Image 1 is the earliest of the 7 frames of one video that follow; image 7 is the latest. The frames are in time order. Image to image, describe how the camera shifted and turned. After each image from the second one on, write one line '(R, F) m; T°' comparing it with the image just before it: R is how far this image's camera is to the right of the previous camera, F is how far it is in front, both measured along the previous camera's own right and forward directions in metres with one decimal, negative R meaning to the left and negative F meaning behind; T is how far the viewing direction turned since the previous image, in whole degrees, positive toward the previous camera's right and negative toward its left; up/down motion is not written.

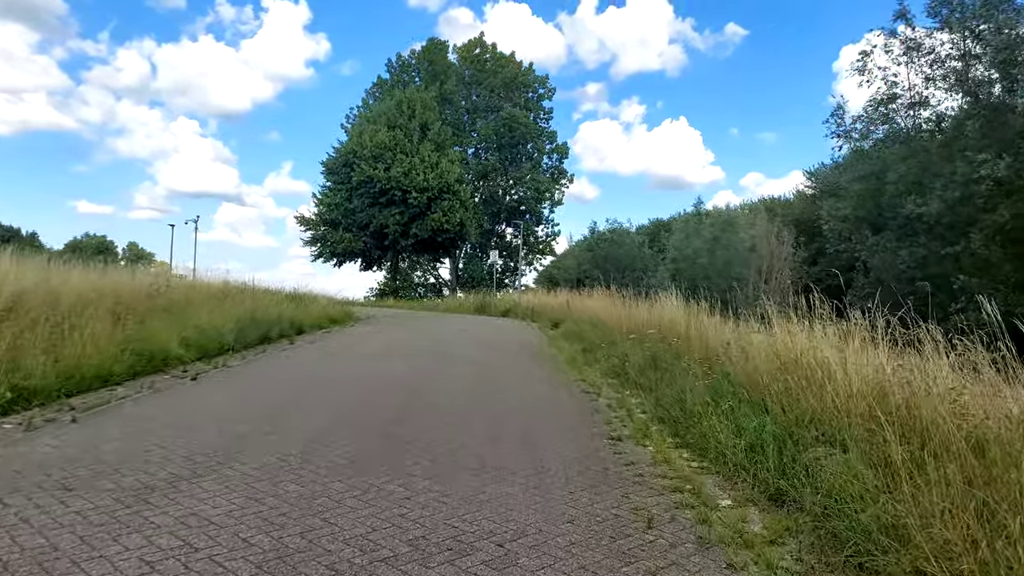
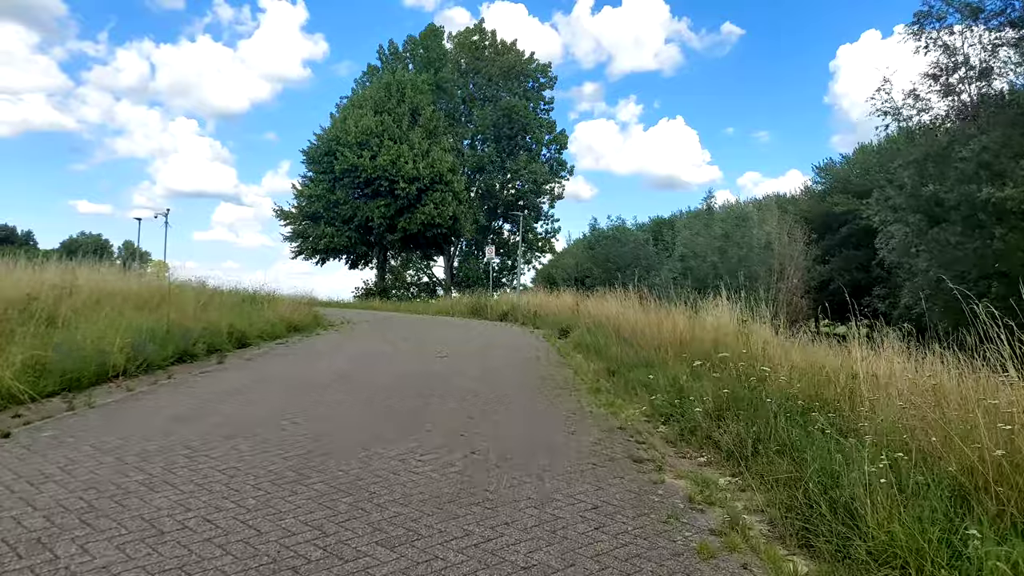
(-0.1, +3.4) m; 0°
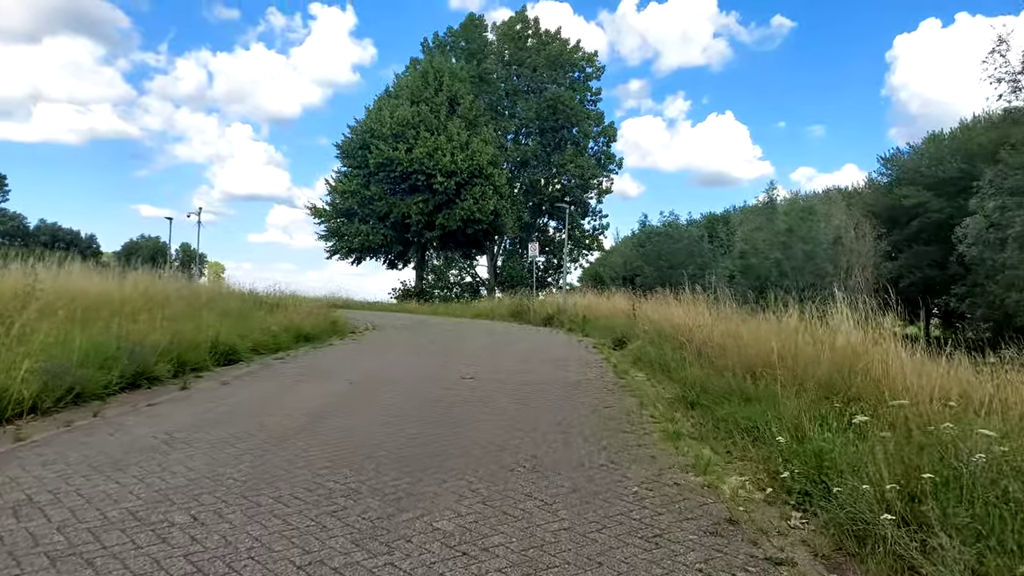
(0.0, +2.5) m; -4°
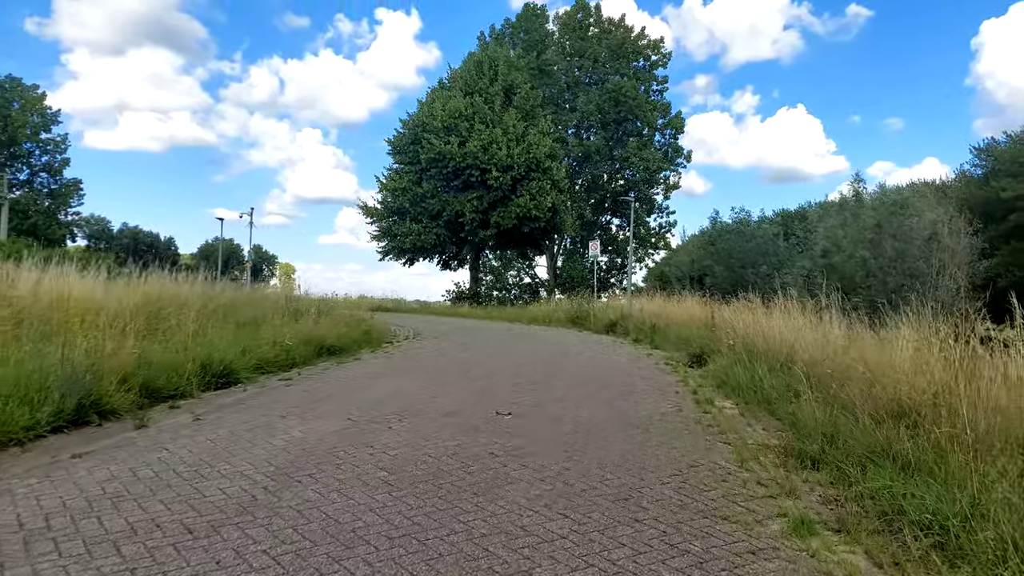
(+0.1, +2.1) m; -5°
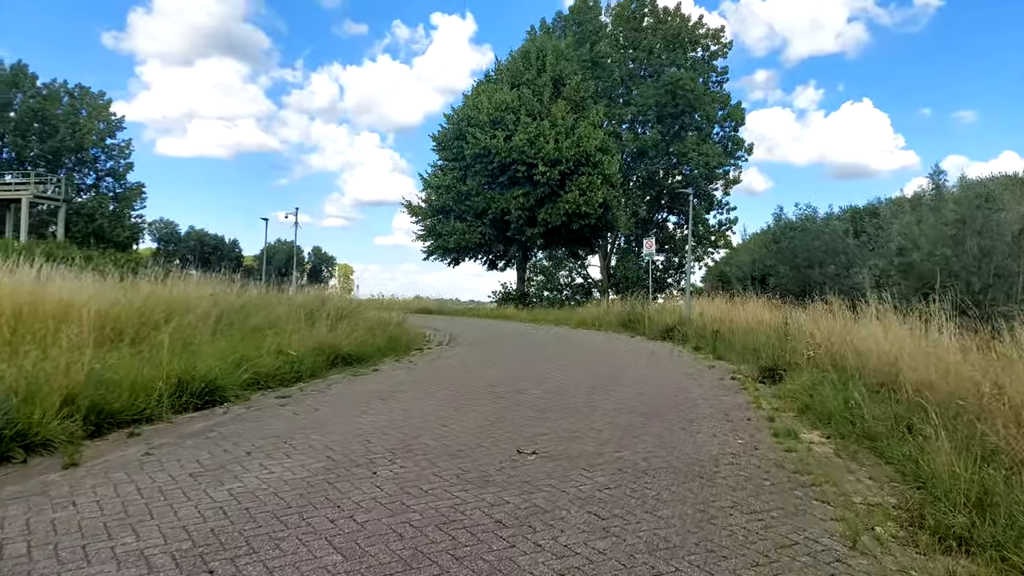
(+0.2, +1.5) m; -5°
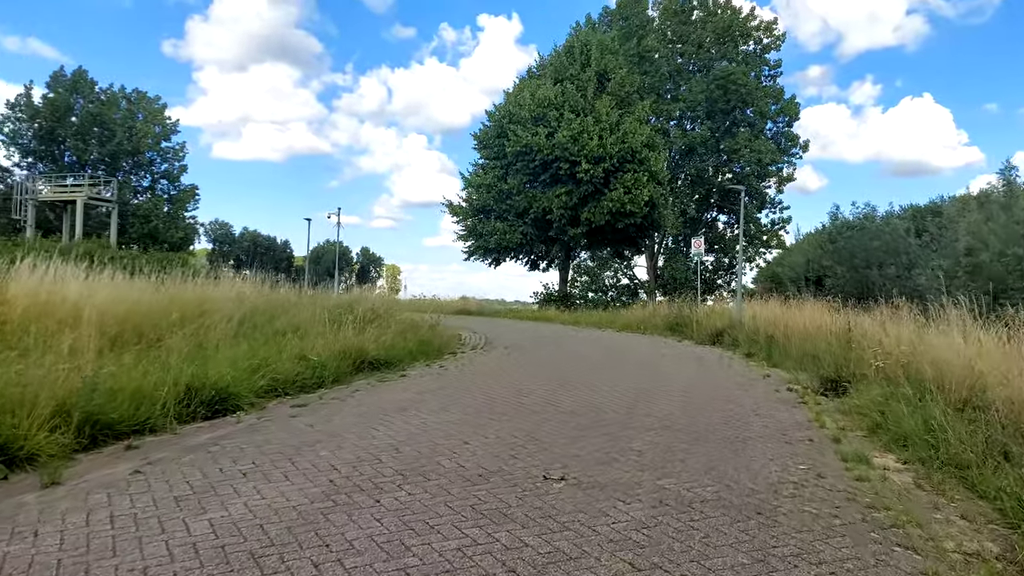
(+0.1, +0.7) m; -4°
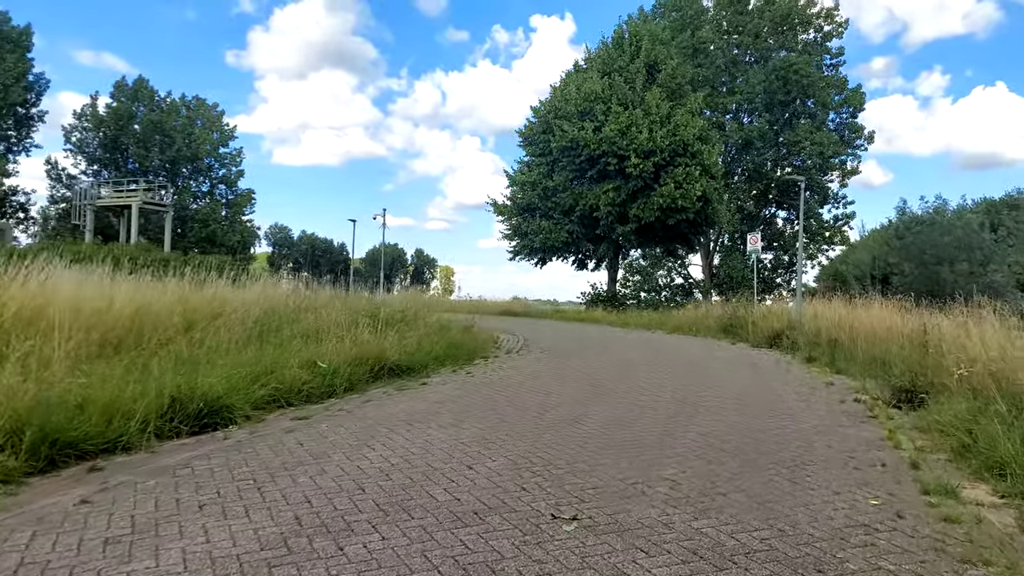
(+0.3, +0.8) m; -4°
